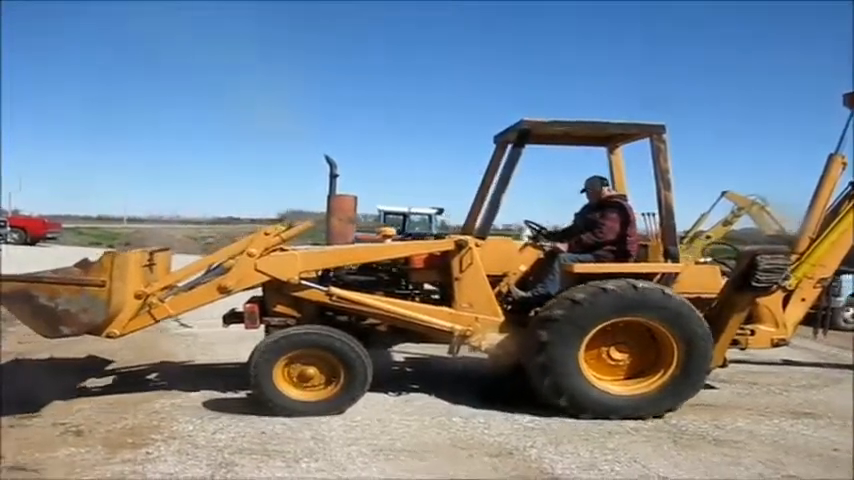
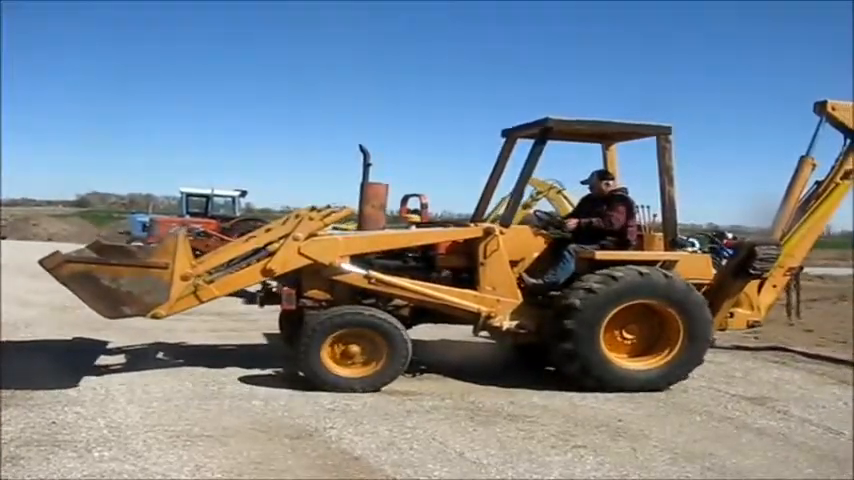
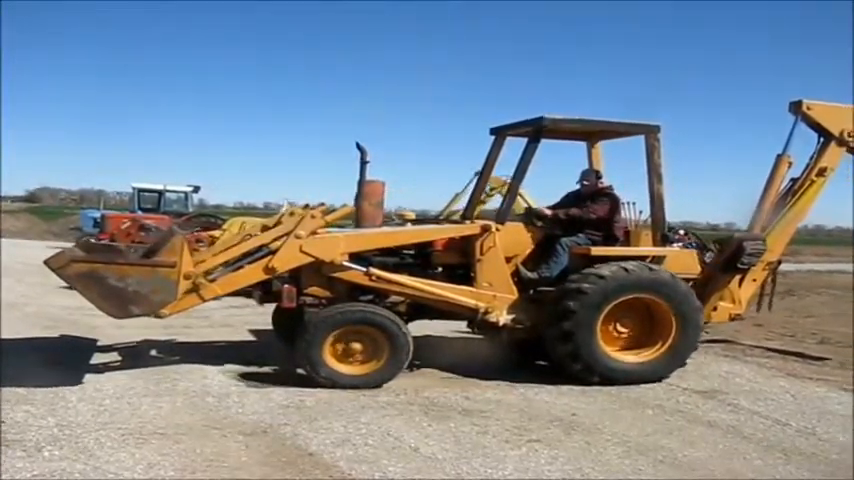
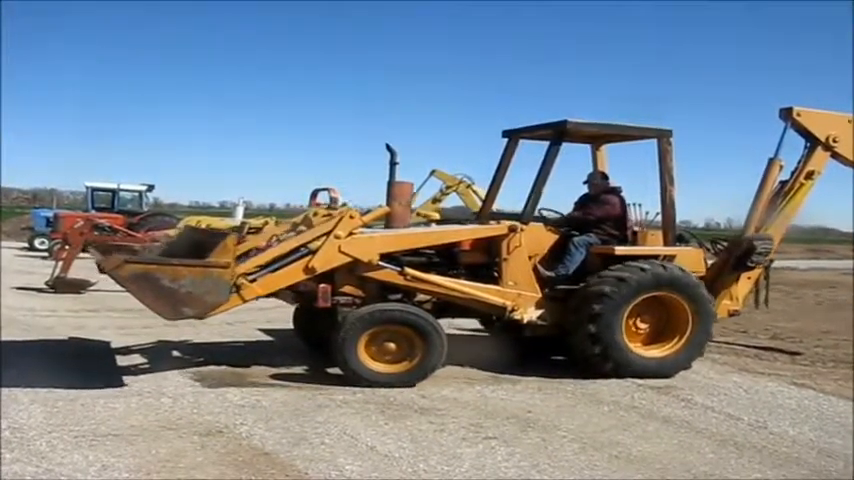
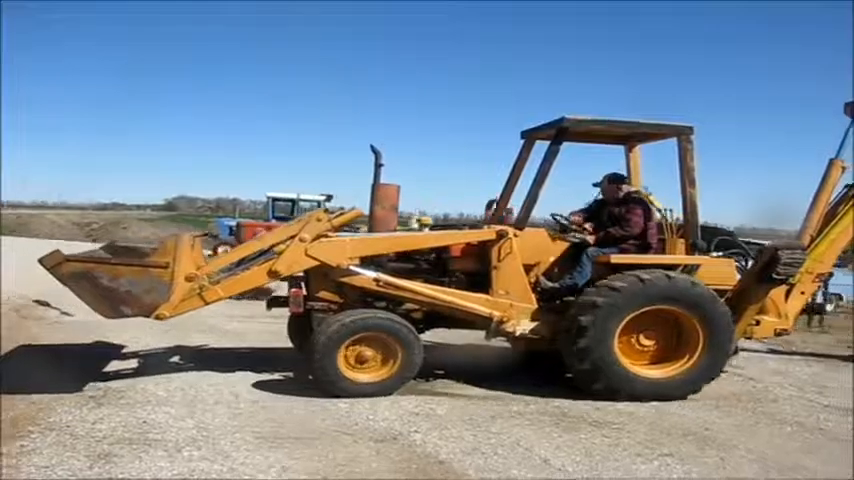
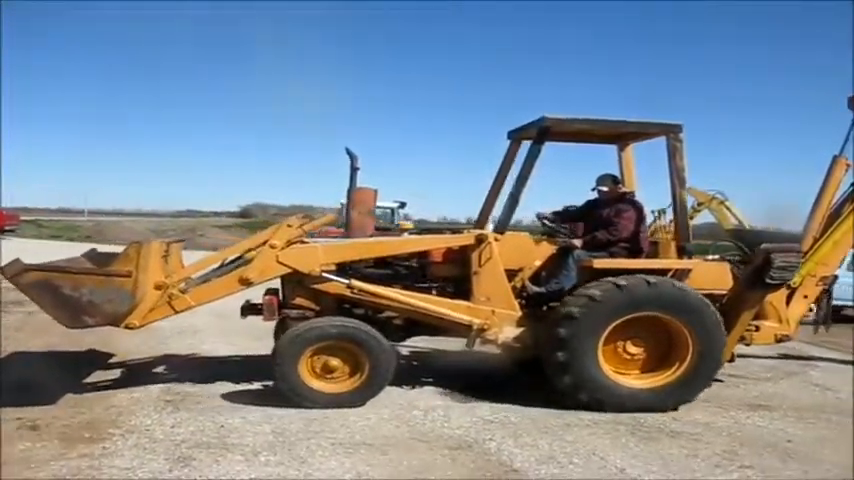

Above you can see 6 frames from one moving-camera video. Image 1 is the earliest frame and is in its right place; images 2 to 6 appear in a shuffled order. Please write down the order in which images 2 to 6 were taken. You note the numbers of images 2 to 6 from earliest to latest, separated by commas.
6, 5, 2, 3, 4
